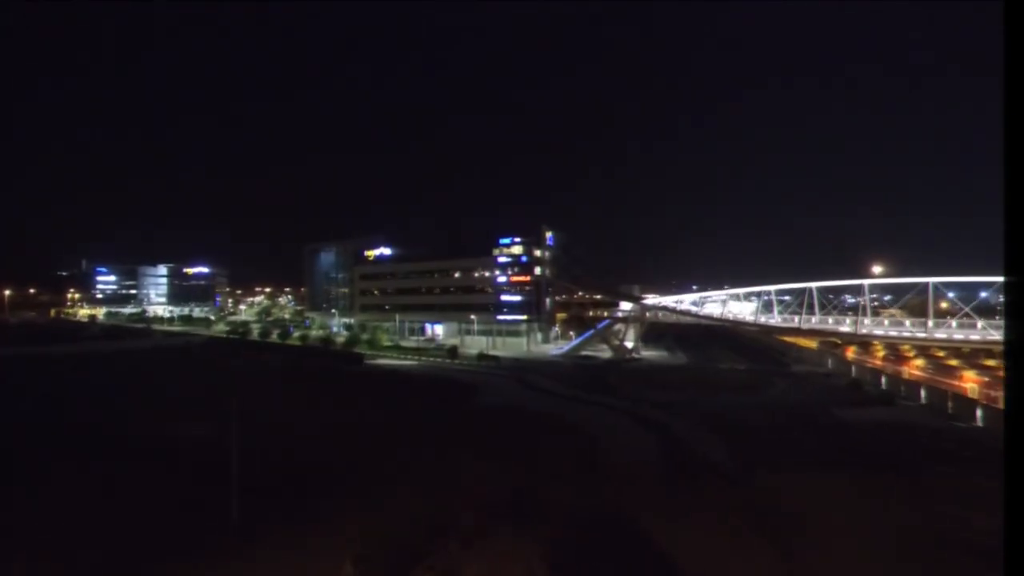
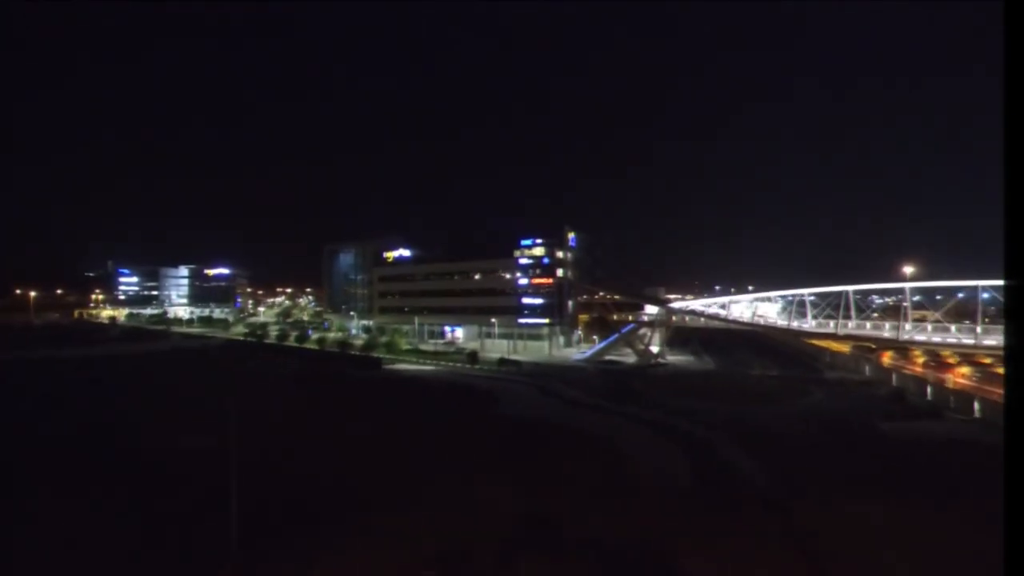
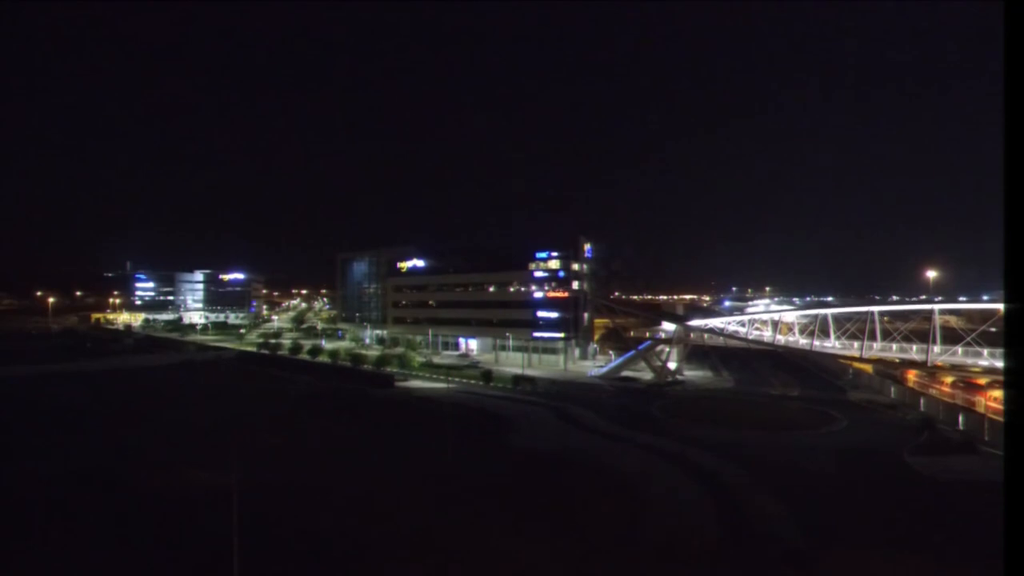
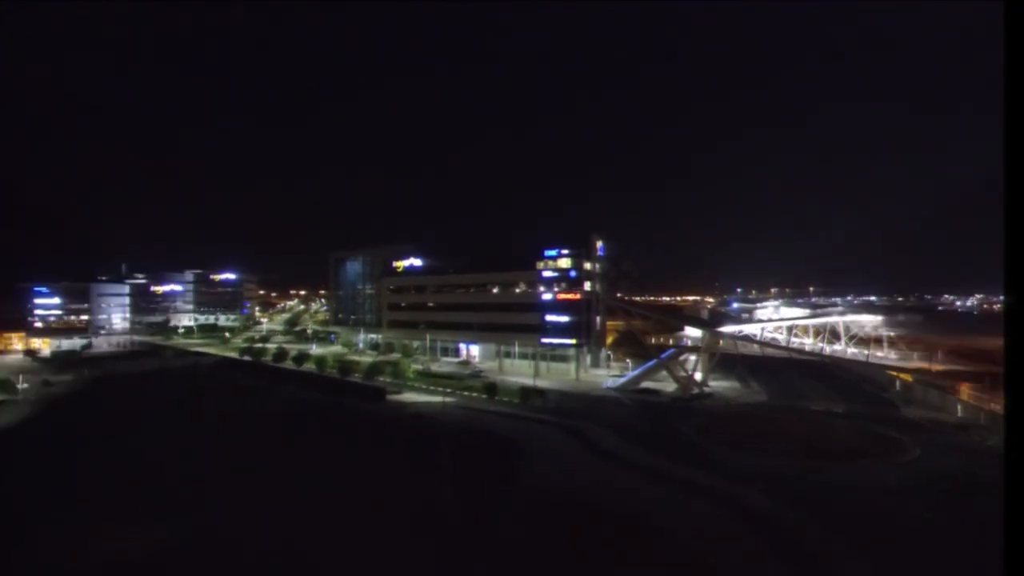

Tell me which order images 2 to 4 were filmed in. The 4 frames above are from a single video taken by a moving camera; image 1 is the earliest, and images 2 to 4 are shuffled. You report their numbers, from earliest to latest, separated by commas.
2, 3, 4
